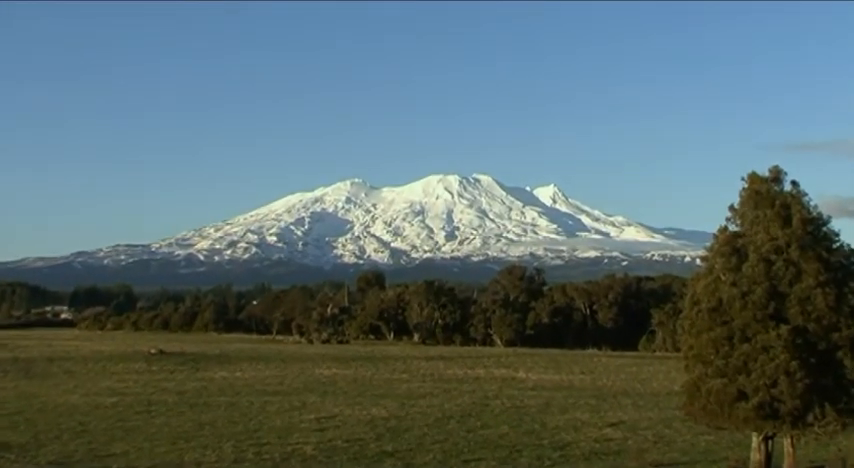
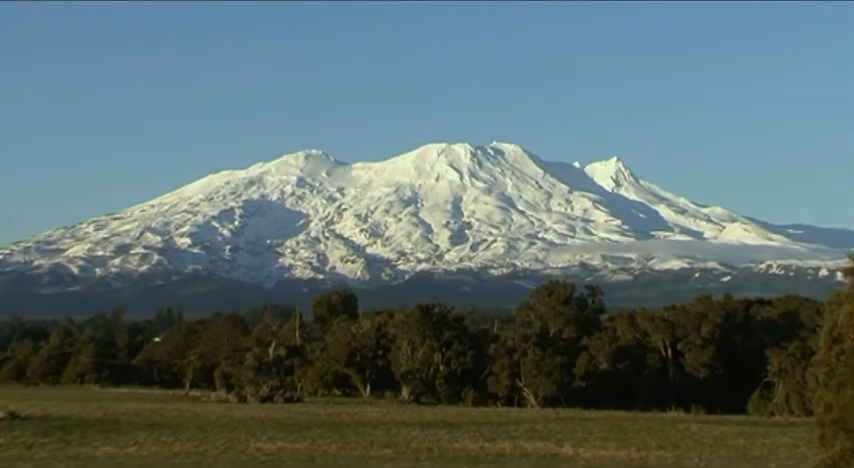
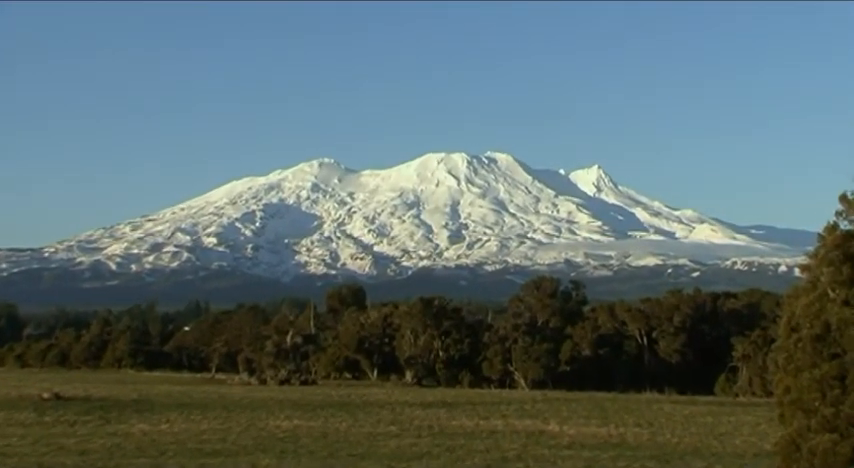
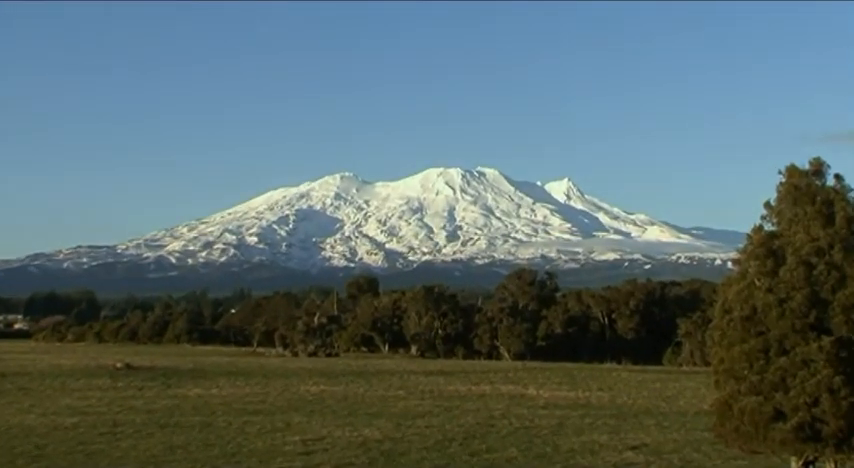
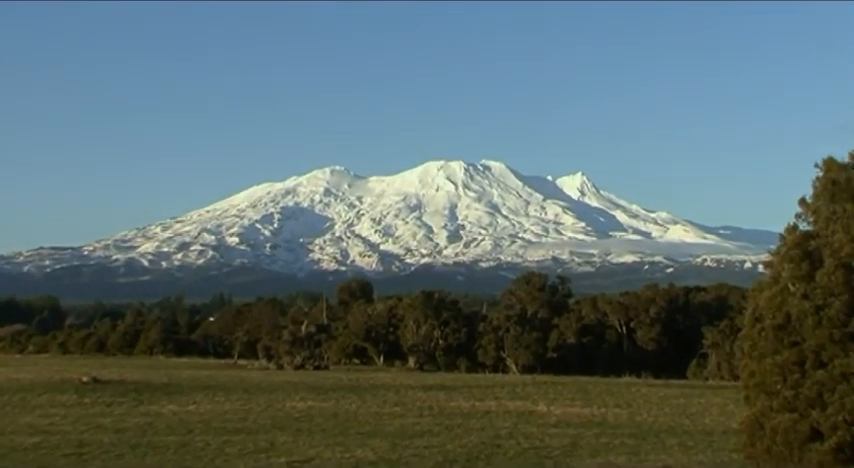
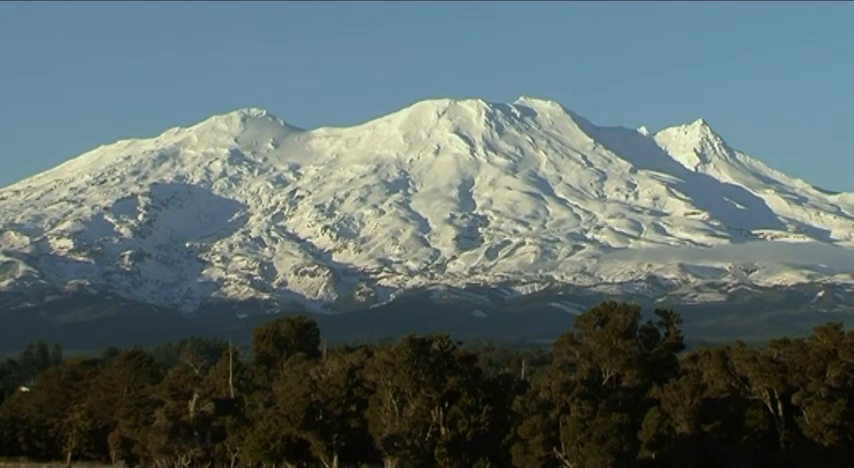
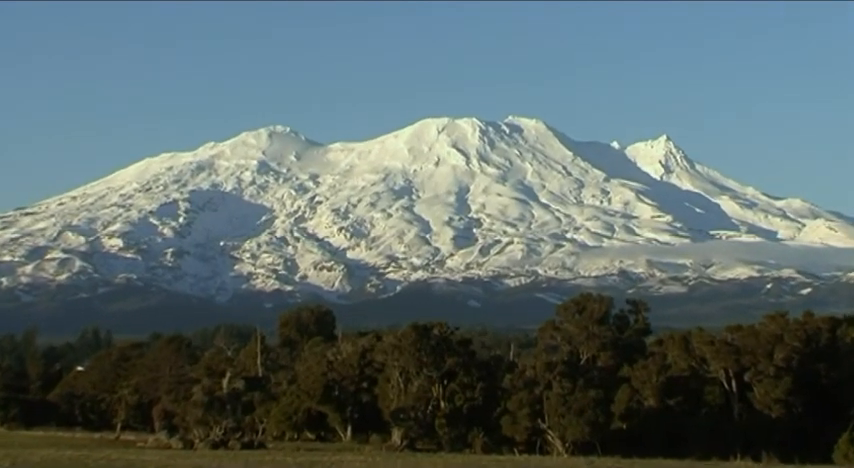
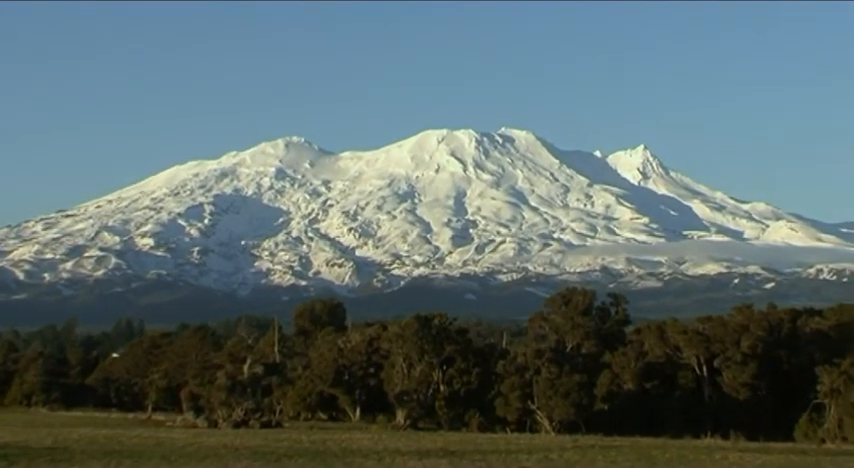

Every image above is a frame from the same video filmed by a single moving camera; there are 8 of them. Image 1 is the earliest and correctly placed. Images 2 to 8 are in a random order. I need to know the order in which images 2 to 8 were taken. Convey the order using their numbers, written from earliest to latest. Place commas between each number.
4, 5, 3, 2, 8, 7, 6
